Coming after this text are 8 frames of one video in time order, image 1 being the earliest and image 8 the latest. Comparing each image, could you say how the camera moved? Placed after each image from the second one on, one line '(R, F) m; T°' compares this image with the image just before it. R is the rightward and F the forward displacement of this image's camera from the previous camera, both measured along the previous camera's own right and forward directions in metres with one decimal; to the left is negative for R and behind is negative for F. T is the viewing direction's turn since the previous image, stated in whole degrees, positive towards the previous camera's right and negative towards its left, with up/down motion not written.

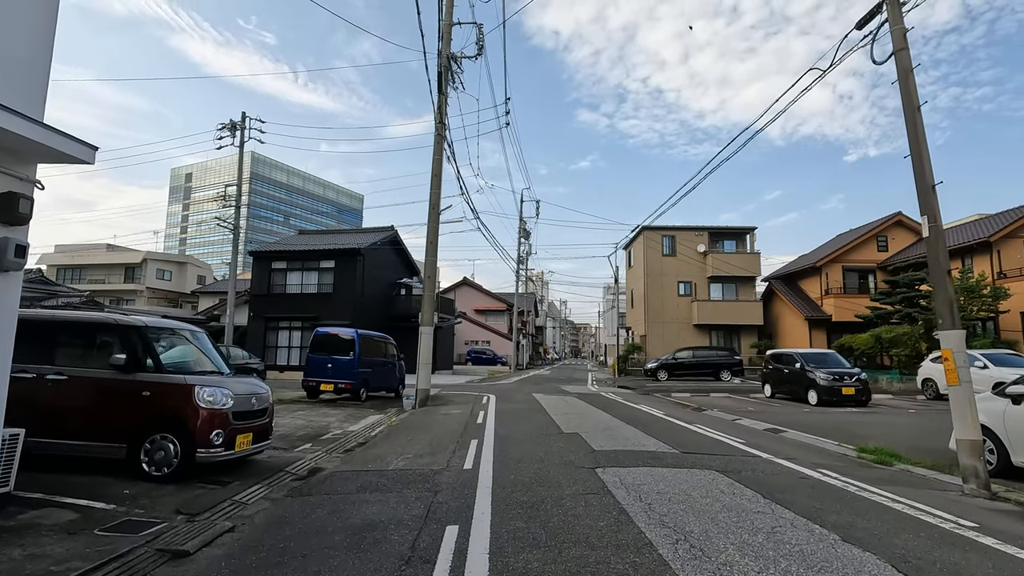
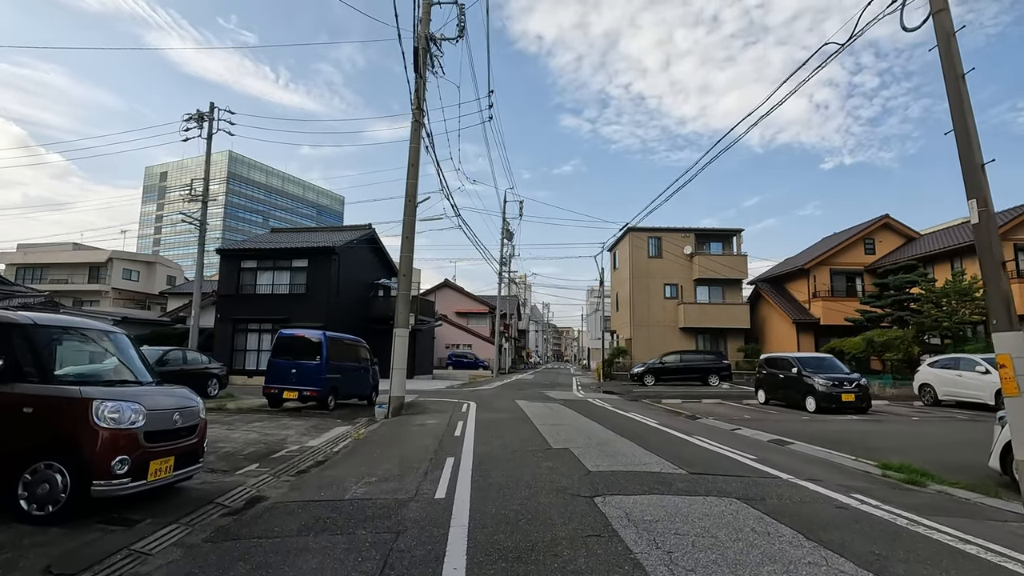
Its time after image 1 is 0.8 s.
(0.0, +1.0) m; +2°
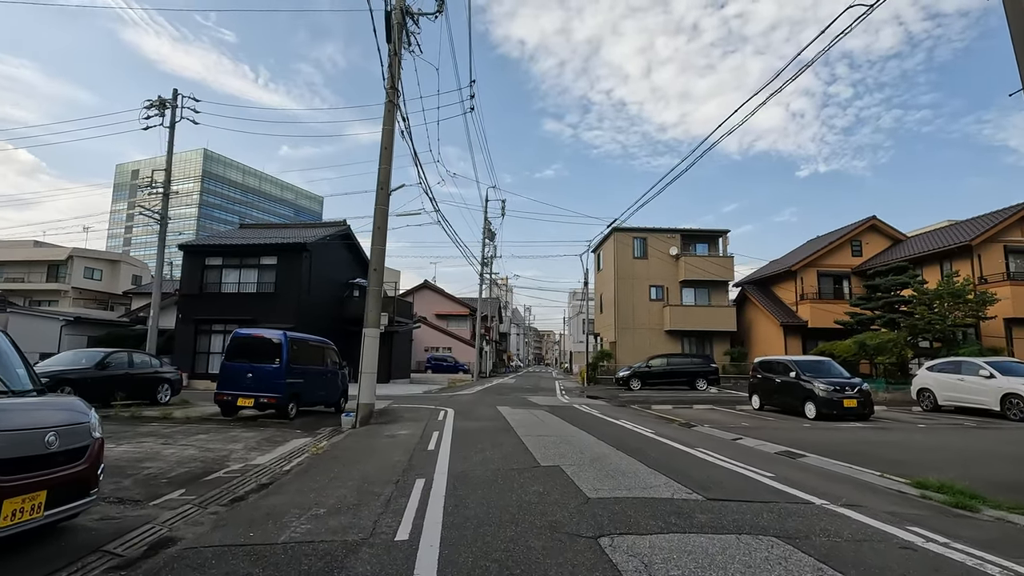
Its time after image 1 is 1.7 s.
(0.0, +1.0) m; +2°
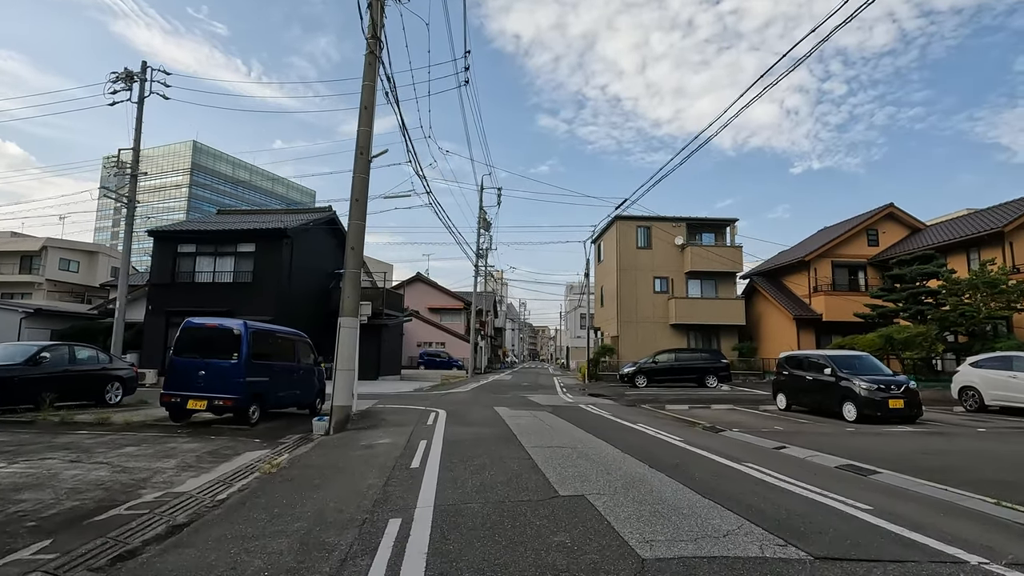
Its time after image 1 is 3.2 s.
(-0.1, +1.6) m; +1°
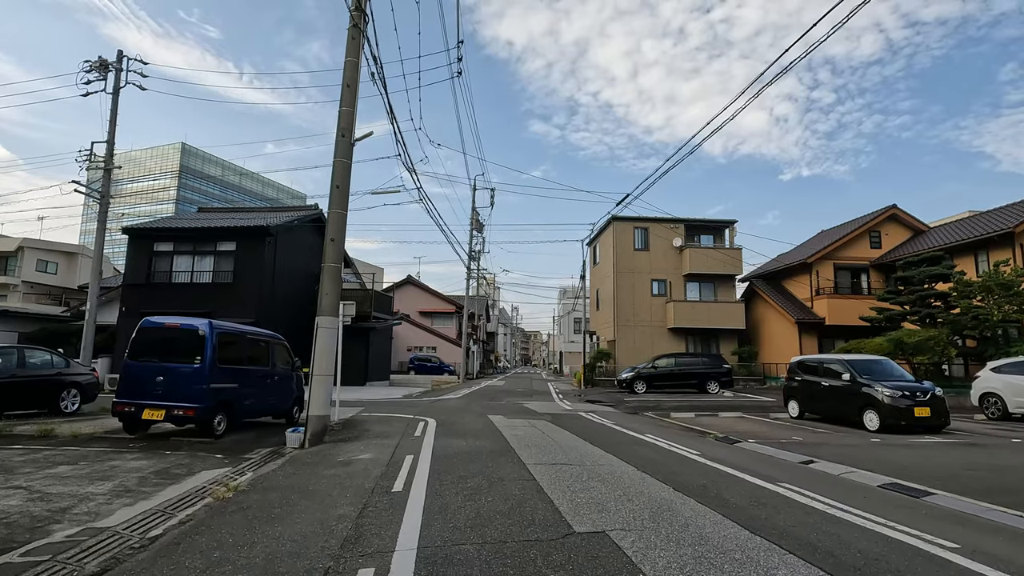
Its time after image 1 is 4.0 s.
(-0.1, +0.9) m; +1°
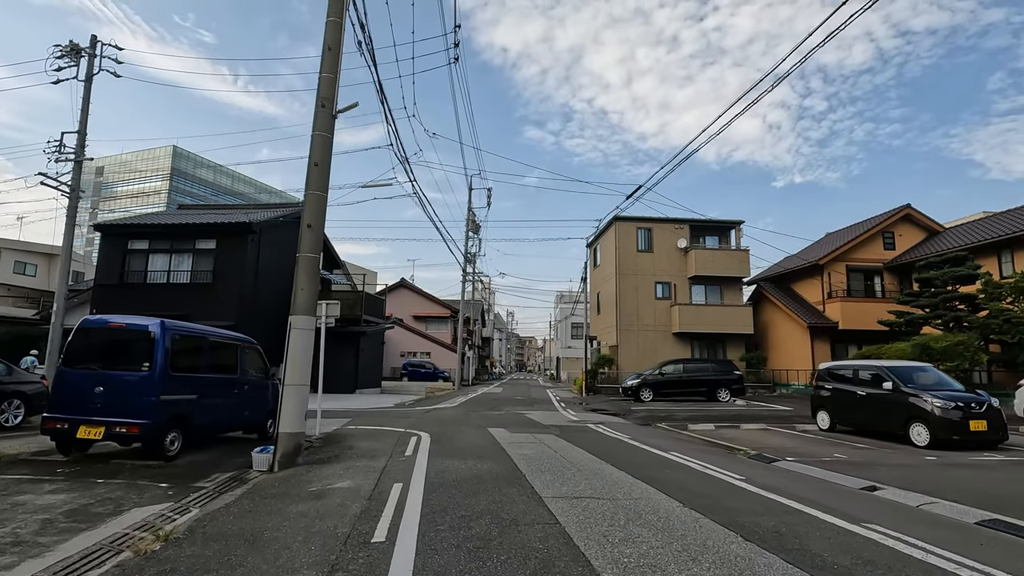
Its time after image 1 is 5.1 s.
(-0.2, +1.2) m; +1°
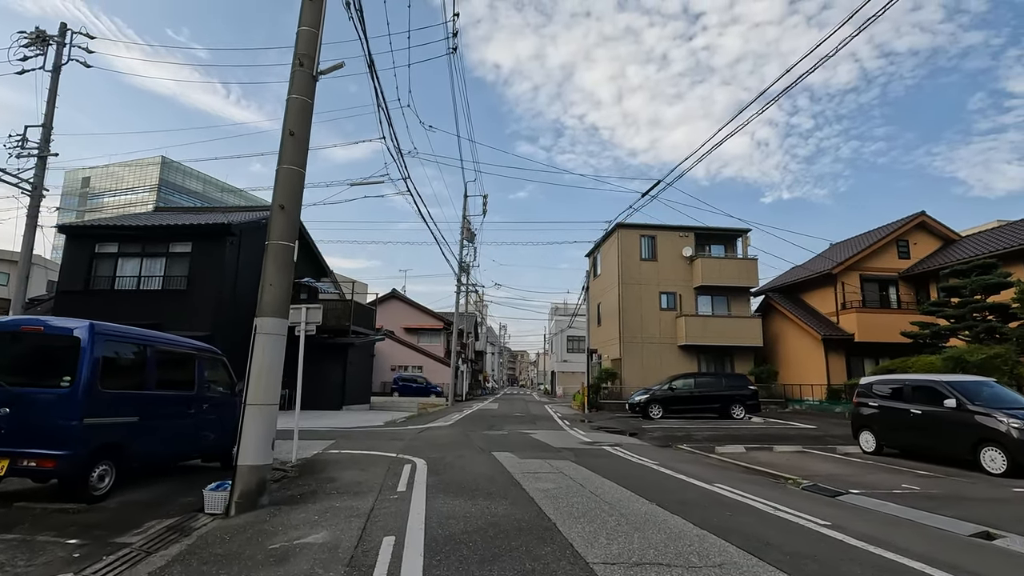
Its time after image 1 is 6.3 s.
(-0.3, +1.3) m; +1°
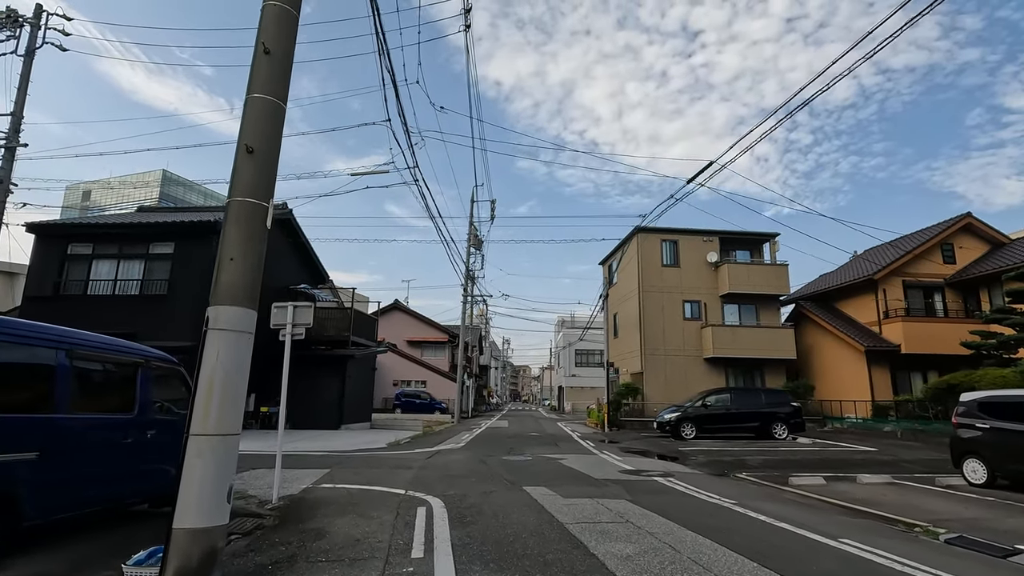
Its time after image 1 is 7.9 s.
(-0.5, +1.8) m; 0°
